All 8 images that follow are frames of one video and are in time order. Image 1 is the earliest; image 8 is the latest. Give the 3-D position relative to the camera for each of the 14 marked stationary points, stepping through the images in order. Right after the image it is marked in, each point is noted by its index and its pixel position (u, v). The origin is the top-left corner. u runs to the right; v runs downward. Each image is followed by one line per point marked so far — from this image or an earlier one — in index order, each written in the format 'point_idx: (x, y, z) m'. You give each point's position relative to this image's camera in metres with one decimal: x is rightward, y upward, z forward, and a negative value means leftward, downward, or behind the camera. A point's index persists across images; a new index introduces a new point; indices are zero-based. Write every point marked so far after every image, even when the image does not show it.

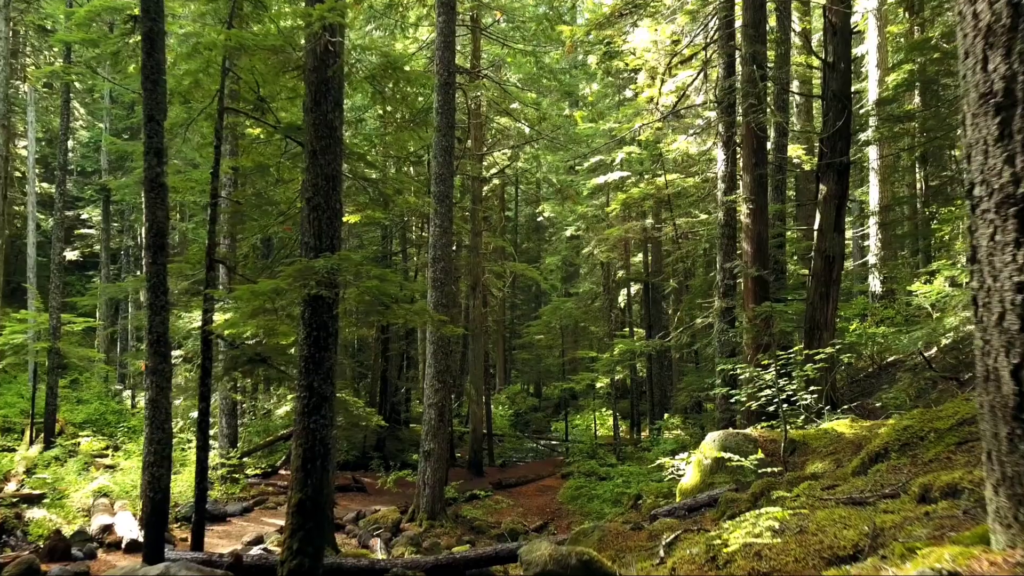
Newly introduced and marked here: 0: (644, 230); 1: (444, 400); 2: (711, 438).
0: (+3.1, +1.3, +17.9) m
1: (-1.0, -1.7, +11.9) m
2: (+1.8, -1.4, +7.2) m
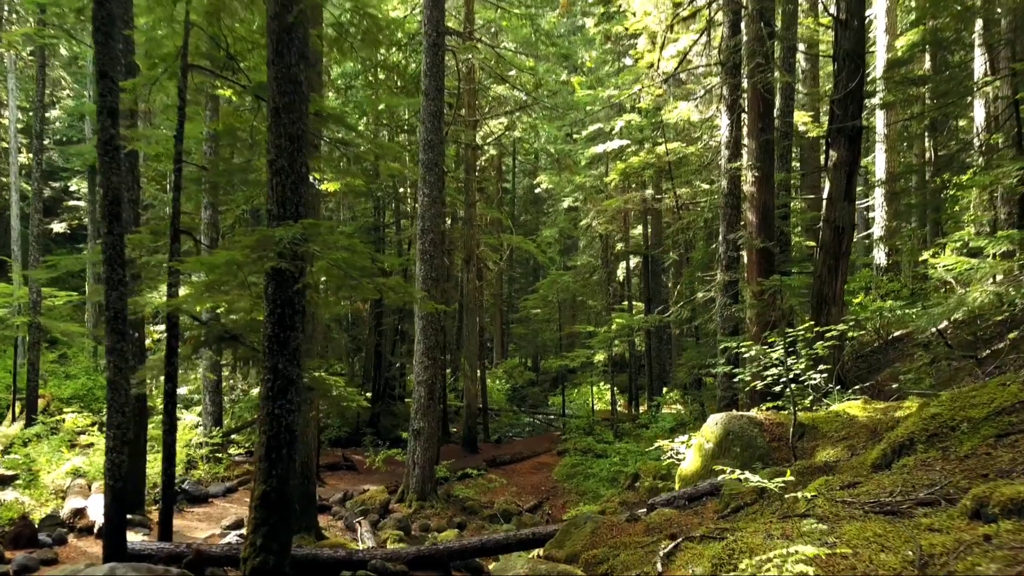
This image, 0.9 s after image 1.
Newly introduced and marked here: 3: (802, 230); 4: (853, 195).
0: (+3.0, +2.0, +17.3) m
1: (-1.1, -1.3, +11.4) m
2: (+1.7, -1.1, +6.7) m
3: (+5.7, +1.1, +15.3) m
4: (+4.1, +1.1, +9.2) m
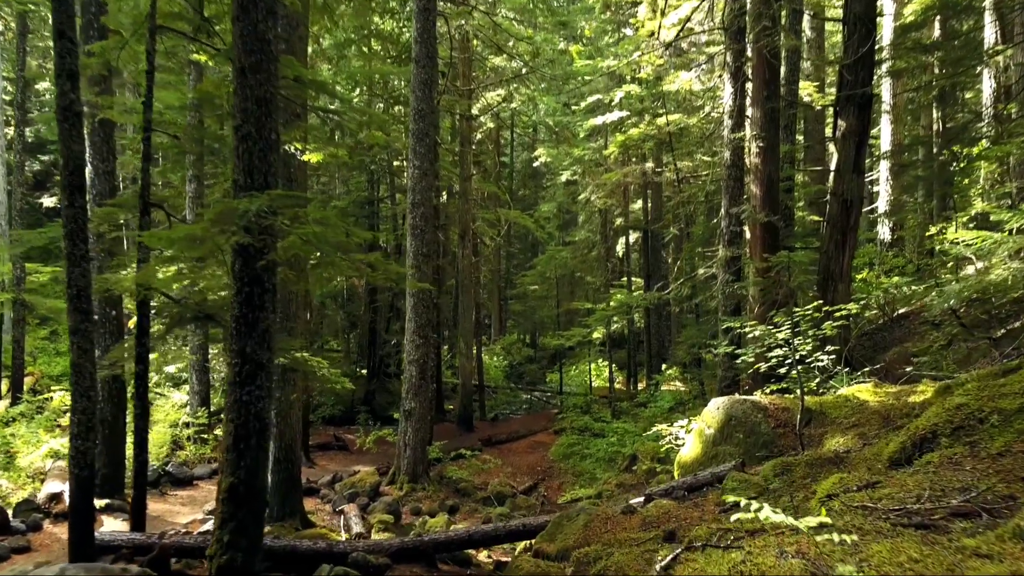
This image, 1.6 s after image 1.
0: (+2.9, +2.5, +16.9) m
1: (-1.2, -1.0, +11.1) m
2: (+1.6, -1.0, +6.4) m
3: (+5.7, +1.6, +14.9) m
4: (+4.0, +1.4, +8.8) m
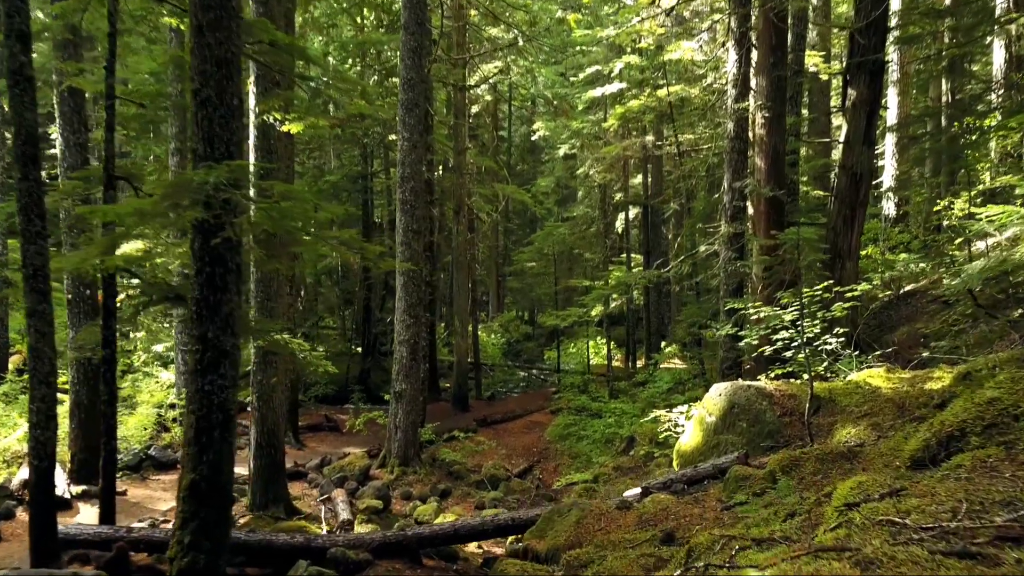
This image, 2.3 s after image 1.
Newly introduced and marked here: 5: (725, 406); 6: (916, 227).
0: (+2.8, +3.0, +16.4) m
1: (-1.3, -0.7, +10.7) m
2: (+1.6, -0.8, +6.0) m
3: (+5.6, +2.0, +14.4) m
4: (+3.9, +1.6, +8.4) m
5: (+1.6, -0.9, +5.7) m
6: (+7.8, +1.2, +14.9) m
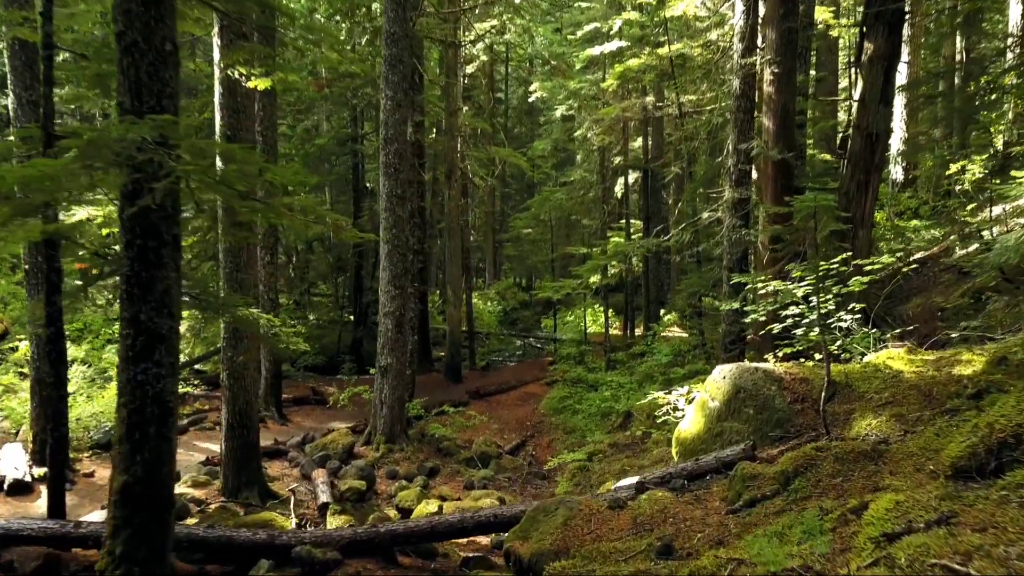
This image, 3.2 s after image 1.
0: (+2.7, +3.6, +15.7) m
1: (-1.4, -0.2, +10.2) m
2: (+1.5, -0.6, +5.5) m
3: (+5.5, +2.6, +13.7) m
4: (+3.8, +1.9, +7.7) m
5: (+1.5, -0.7, +5.2) m
6: (+7.7, +1.8, +14.3) m
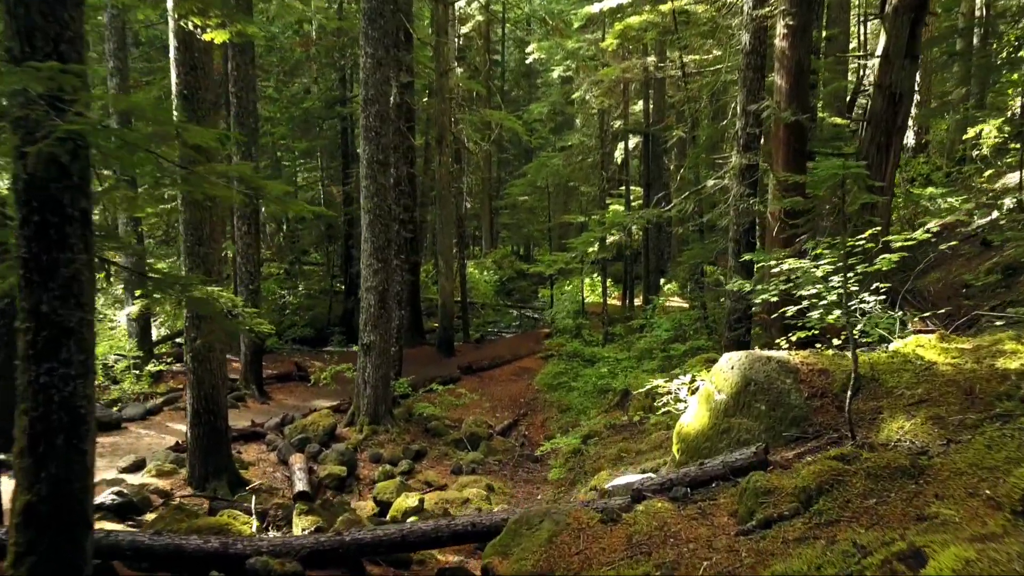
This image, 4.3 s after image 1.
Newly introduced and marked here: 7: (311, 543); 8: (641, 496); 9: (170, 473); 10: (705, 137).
0: (+2.6, +4.2, +14.9) m
1: (-1.5, +0.1, +9.6) m
2: (+1.3, -0.5, +4.9) m
3: (+5.3, +3.1, +13.0) m
4: (+3.7, +2.2, +7.0) m
5: (+1.4, -0.6, +4.6) m
6: (+7.5, +2.3, +13.6) m
7: (-1.2, -1.5, +4.6) m
8: (+0.7, -1.1, +4.1) m
9: (-3.2, -1.7, +7.3) m
10: (+3.3, +2.6, +13.3) m
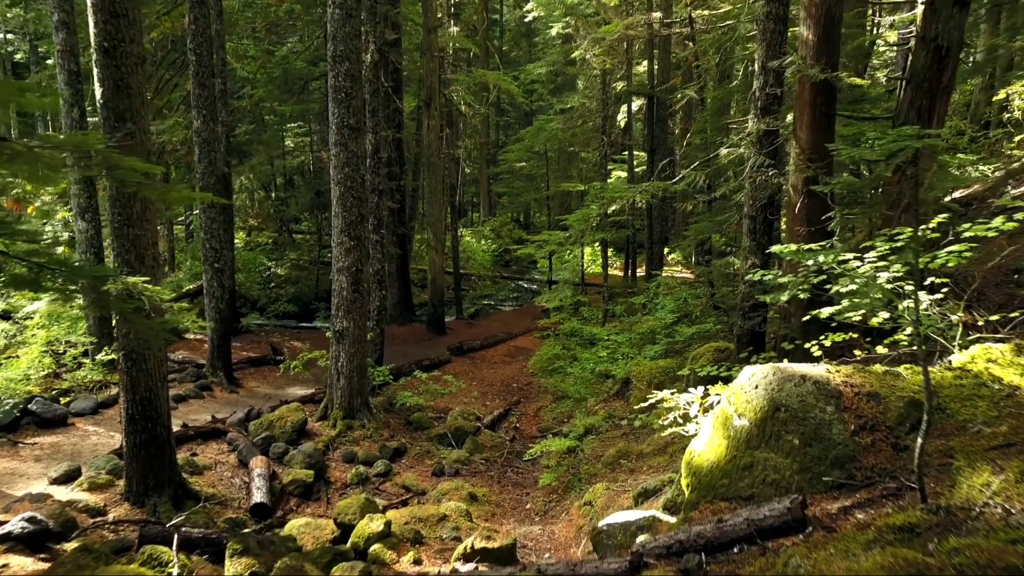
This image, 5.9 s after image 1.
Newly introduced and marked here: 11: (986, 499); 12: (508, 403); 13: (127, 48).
0: (+2.5, +4.7, +13.7) m
1: (-1.7, +0.3, +8.6) m
2: (+1.2, -0.5, +3.9) m
3: (+5.2, +3.5, +11.9) m
4: (+3.5, +2.3, +6.0) m
5: (+1.2, -0.6, +3.7) m
6: (+7.4, +2.7, +12.5) m
7: (-1.3, -1.5, +3.7) m
8: (+0.5, -1.1, +3.2) m
9: (-3.3, -1.6, +6.4) m
10: (+3.2, +3.0, +12.2) m
11: (+1.7, -0.7, +2.7) m
12: (-0.1, -1.6, +10.3) m
13: (-2.8, +1.8, +5.7) m
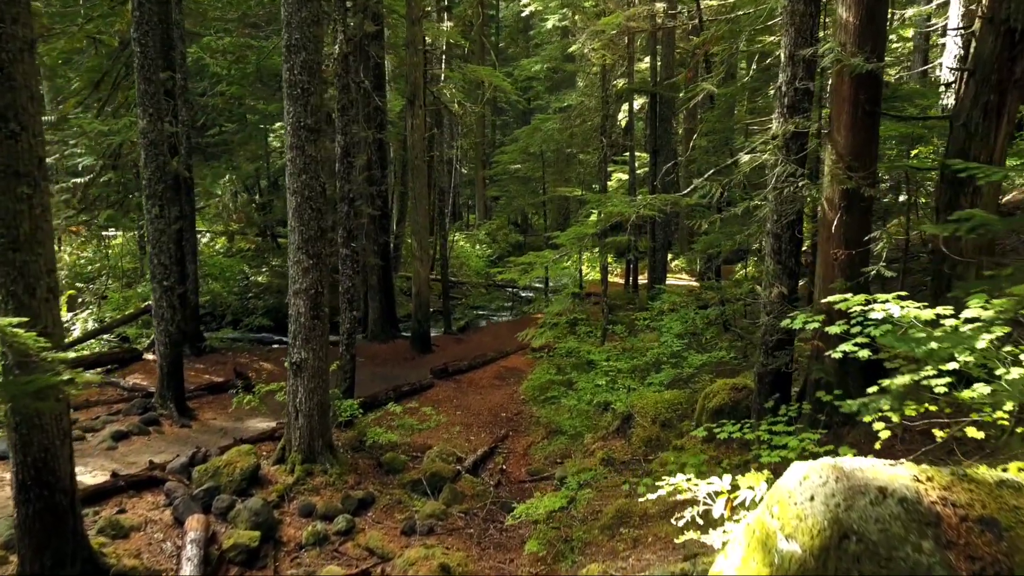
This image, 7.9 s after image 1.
0: (+2.3, +4.4, +12.6) m
1: (-1.8, +0.1, +7.5) m
2: (+1.0, -0.7, +2.8) m
3: (+5.1, +3.2, +10.8) m
4: (+3.4, +2.0, +4.9) m
5: (+1.1, -0.8, +2.6) m
6: (+7.3, +2.4, +11.4) m
7: (-1.5, -1.8, +2.6) m
8: (+0.4, -1.4, +2.1) m
9: (-3.5, -1.9, +5.3) m
10: (+3.1, +2.7, +11.1) m
11: (+1.5, -1.0, +1.6) m
12: (-0.2, -1.8, +9.2) m
13: (-3.0, +1.5, +4.6) m
